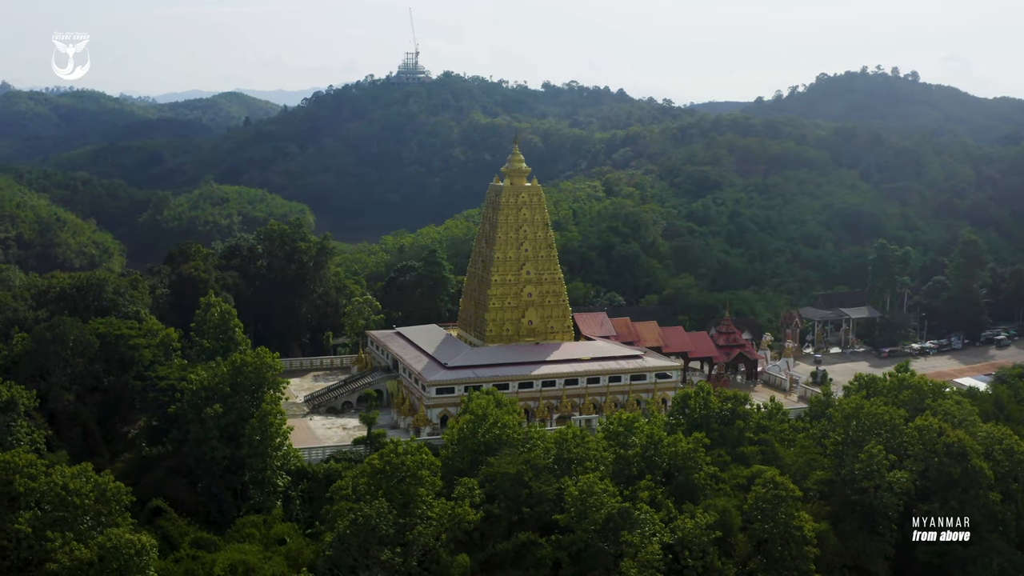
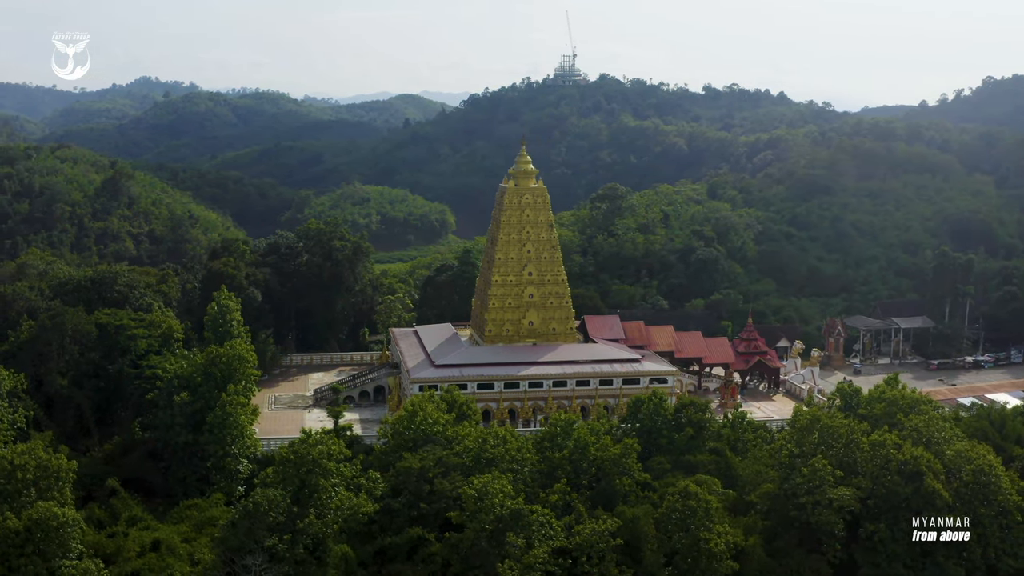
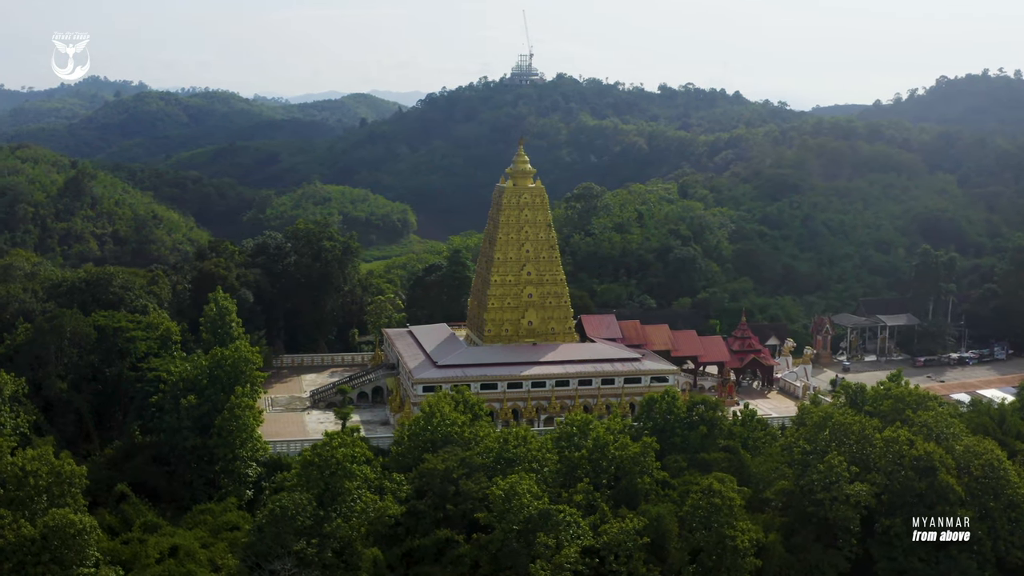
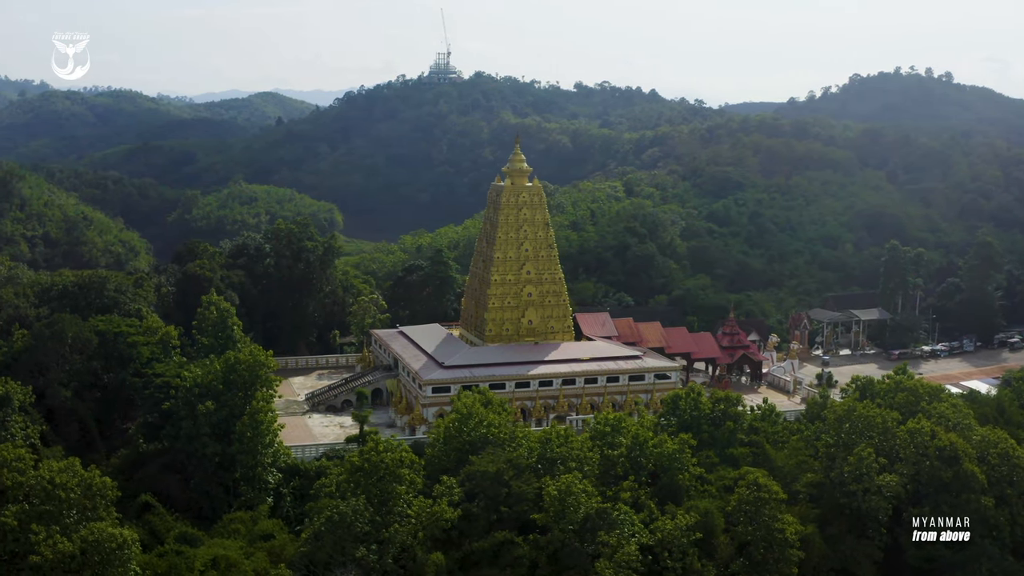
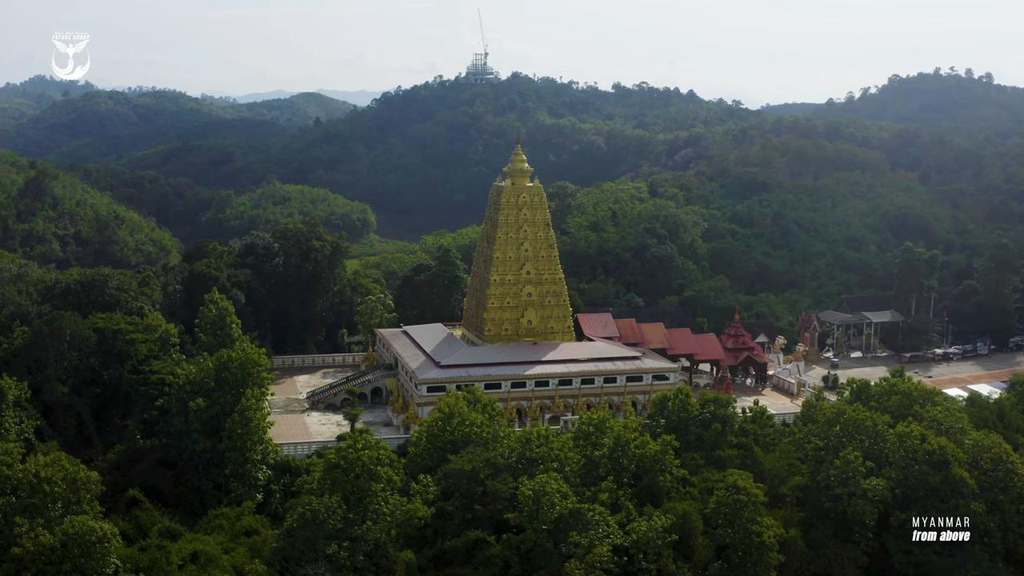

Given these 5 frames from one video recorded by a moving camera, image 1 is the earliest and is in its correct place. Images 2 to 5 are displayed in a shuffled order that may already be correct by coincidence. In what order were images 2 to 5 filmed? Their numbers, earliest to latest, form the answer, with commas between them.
4, 5, 3, 2
